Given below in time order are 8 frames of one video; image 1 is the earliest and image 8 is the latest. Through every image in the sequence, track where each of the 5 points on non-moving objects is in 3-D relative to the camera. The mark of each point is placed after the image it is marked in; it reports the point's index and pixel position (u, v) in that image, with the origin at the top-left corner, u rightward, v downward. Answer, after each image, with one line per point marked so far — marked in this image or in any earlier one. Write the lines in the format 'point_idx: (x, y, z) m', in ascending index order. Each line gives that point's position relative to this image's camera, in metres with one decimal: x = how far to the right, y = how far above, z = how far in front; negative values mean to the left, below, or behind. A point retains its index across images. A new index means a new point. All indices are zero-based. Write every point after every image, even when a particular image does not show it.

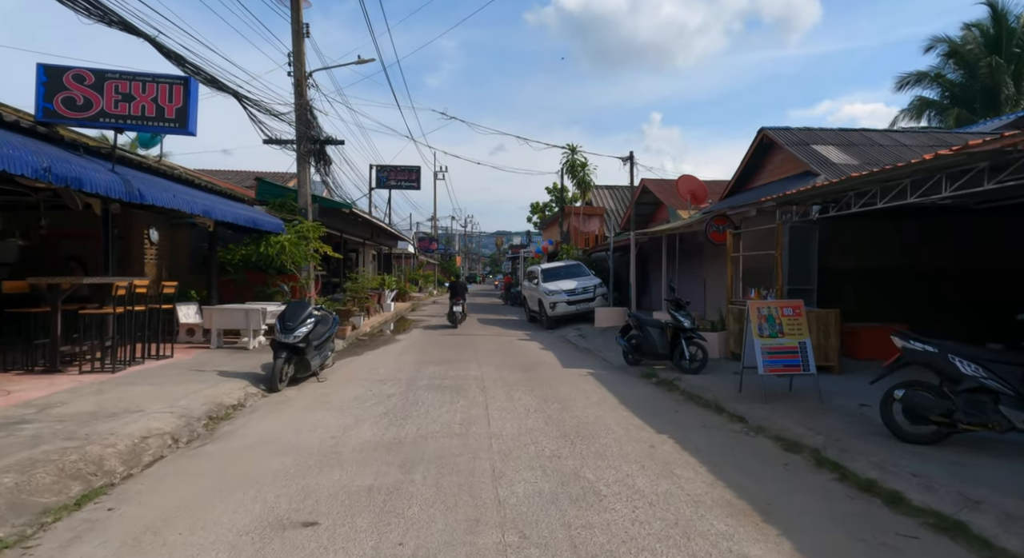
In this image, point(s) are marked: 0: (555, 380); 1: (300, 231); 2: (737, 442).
0: (+0.7, -1.7, +9.4) m
1: (-5.4, +1.2, +14.1) m
2: (+2.4, -1.8, +6.0) m
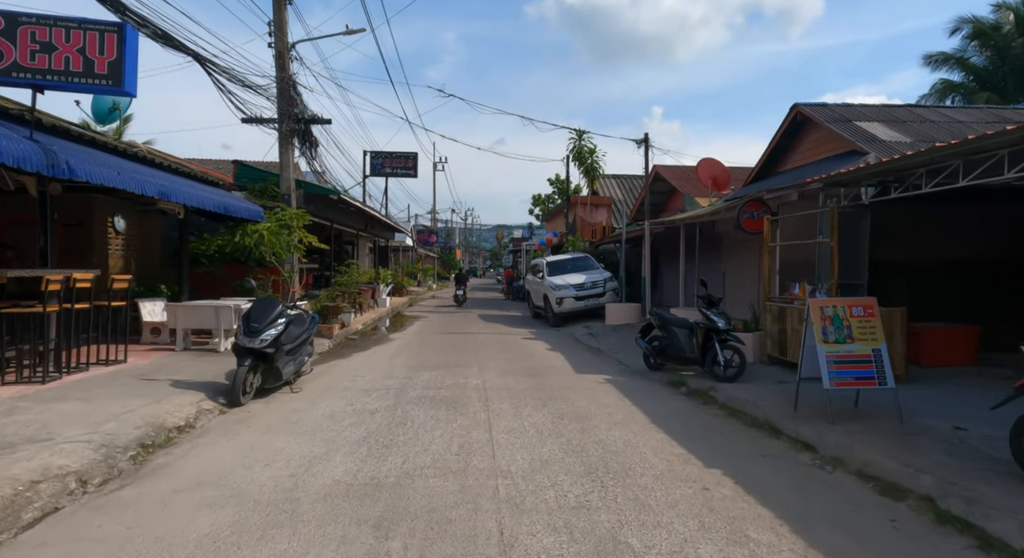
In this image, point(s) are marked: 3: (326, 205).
0: (+0.8, -1.6, +8.0) m
1: (-5.3, +1.4, +12.8) m
2: (+2.5, -1.7, +4.6) m
3: (-5.6, +2.2, +16.5) m
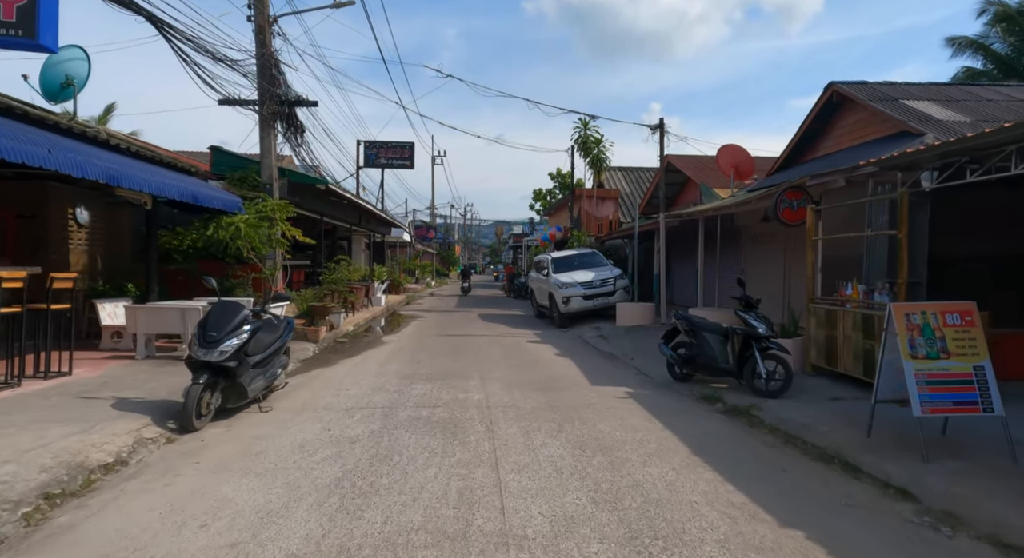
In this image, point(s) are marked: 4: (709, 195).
0: (+0.9, -1.6, +6.9) m
1: (-5.2, +1.4, +11.6) m
2: (+2.6, -1.7, +3.4) m
3: (-5.5, +2.3, +15.3) m
4: (+5.4, +2.3, +15.4) m
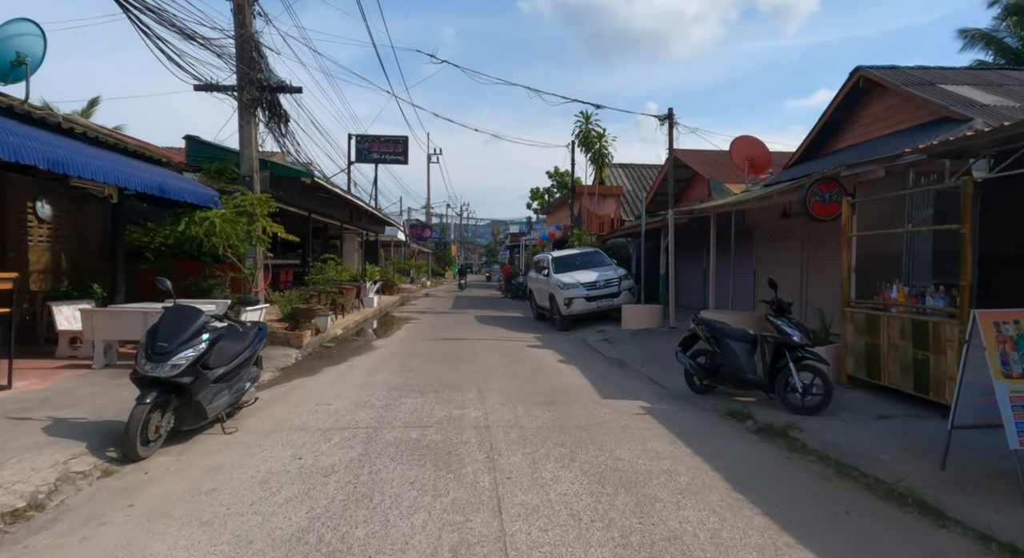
0: (+1.0, -1.6, +6.0) m
1: (-5.2, +1.4, +10.7) m
2: (+2.7, -1.7, +2.6) m
3: (-5.5, +2.3, +14.4) m
4: (+5.4, +2.3, +14.5) m
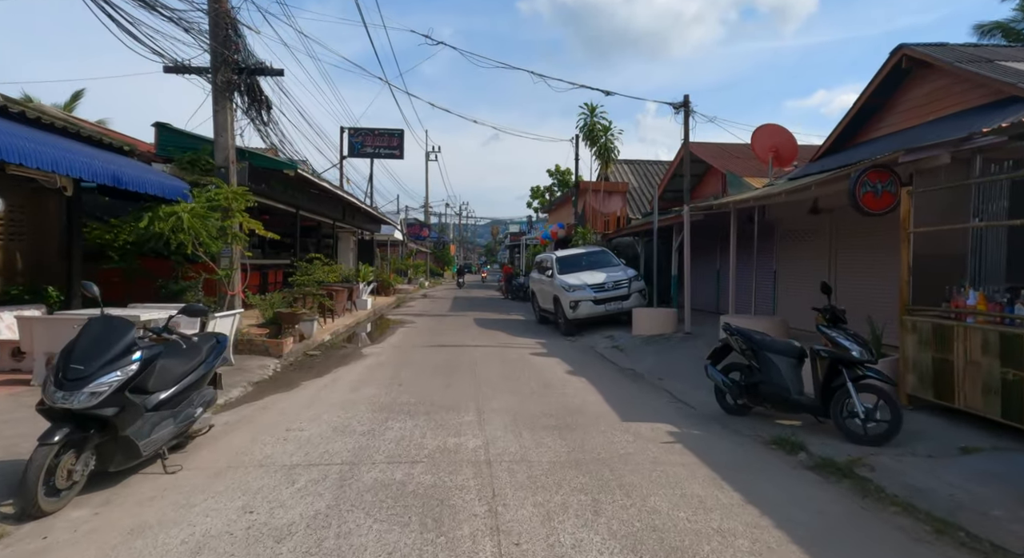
0: (+1.0, -1.6, +4.9) m
1: (-5.1, +1.4, +9.6) m
2: (+2.7, -1.7, +1.5) m
3: (-5.5, +2.2, +13.4) m
4: (+5.5, +2.3, +13.5) m
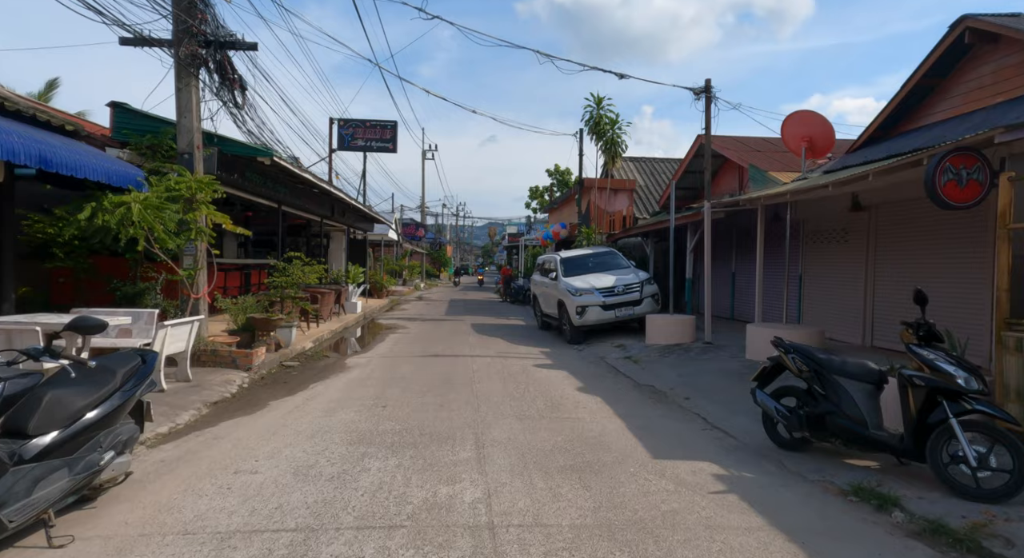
0: (+1.1, -1.7, +3.7) m
1: (-5.1, +1.4, +8.4) m
2: (+2.8, -1.8, +0.3) m
3: (-5.4, +2.2, +12.1) m
4: (+5.5, +2.2, +12.3) m
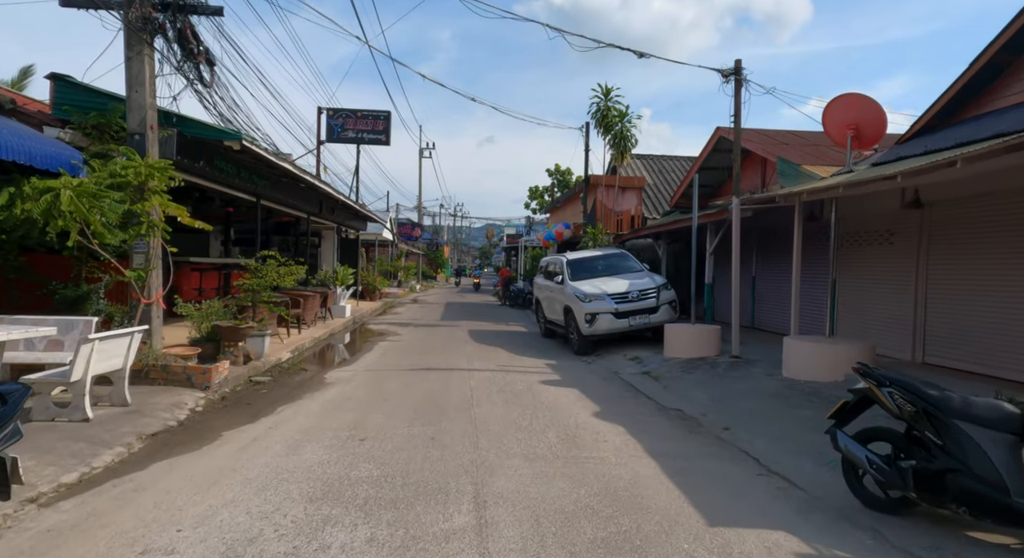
0: (+1.2, -1.7, +2.5) m
1: (-5.0, +1.4, +7.1) m
2: (+2.9, -1.8, -0.9) m
3: (-5.4, +2.2, +10.8) m
4: (+5.6, +2.1, +11.1) m
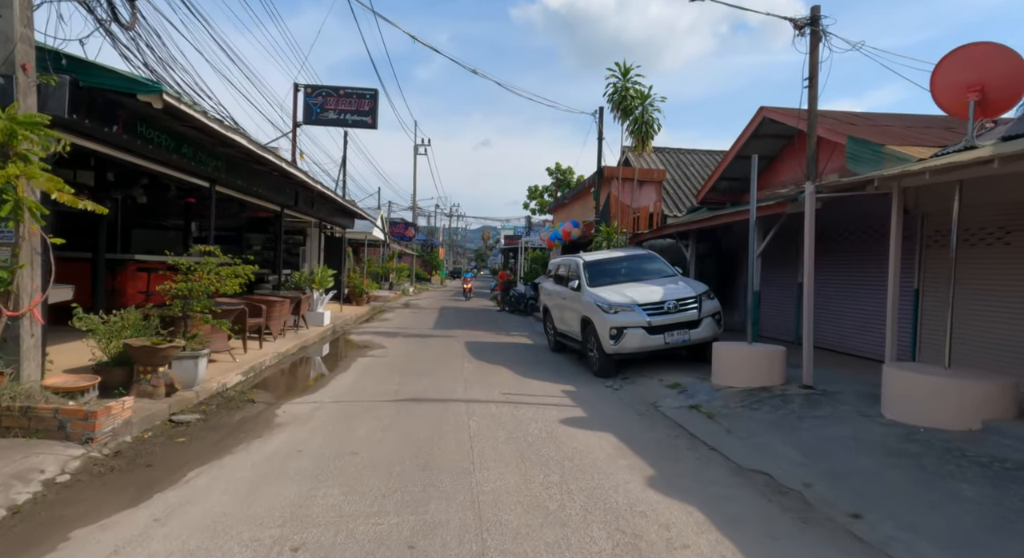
0: (+1.4, -1.8, +0.3) m
1: (-4.8, +1.3, +4.8) m
2: (+3.2, -1.9, -3.1) m
3: (-5.2, +2.1, +8.6) m
4: (+5.7, +1.9, +8.9) m
